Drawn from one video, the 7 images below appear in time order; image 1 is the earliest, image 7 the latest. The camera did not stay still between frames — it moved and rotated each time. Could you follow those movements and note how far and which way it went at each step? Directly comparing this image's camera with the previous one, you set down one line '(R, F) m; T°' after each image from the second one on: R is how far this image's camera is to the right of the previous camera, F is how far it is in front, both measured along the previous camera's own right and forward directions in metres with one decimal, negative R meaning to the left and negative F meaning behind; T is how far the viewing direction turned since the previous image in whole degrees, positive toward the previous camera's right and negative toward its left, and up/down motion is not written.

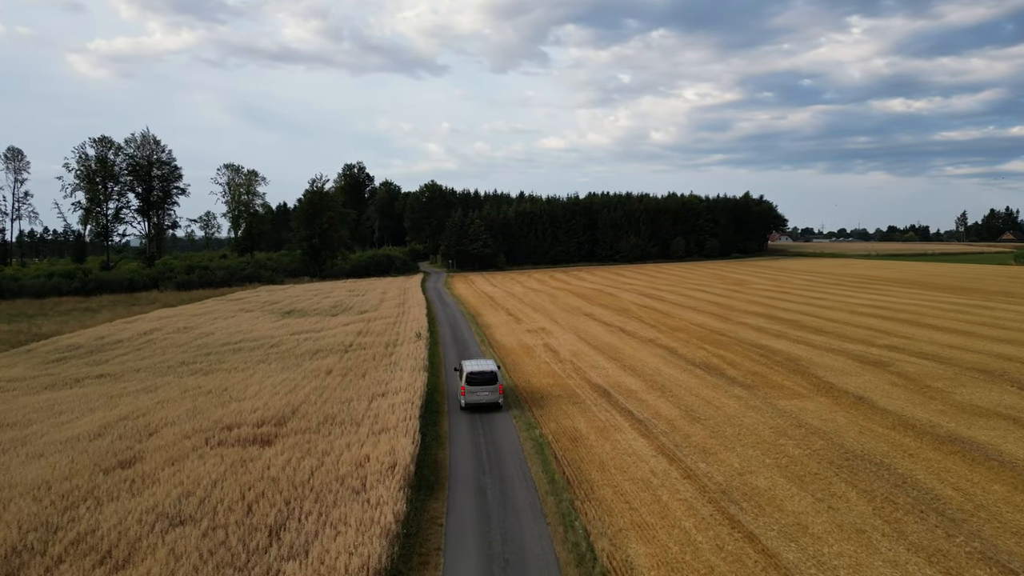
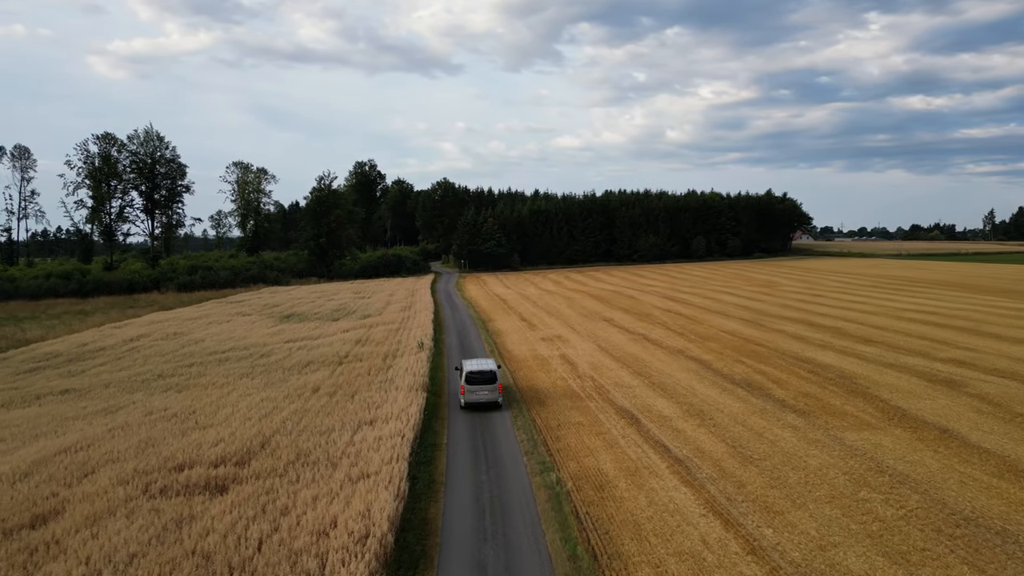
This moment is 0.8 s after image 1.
(+0.1, +3.3) m; -1°
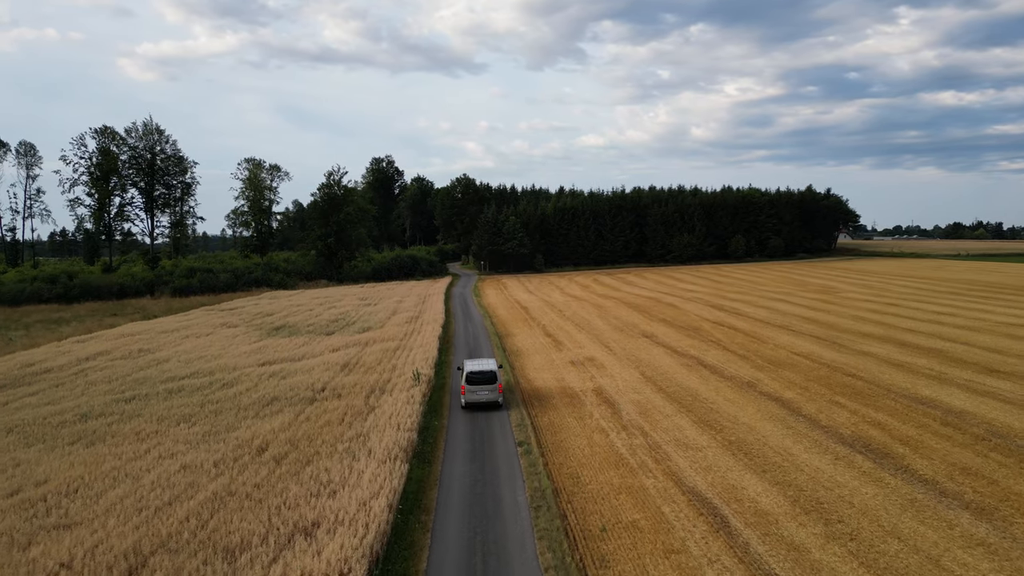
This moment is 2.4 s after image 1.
(+0.1, +6.4) m; -2°
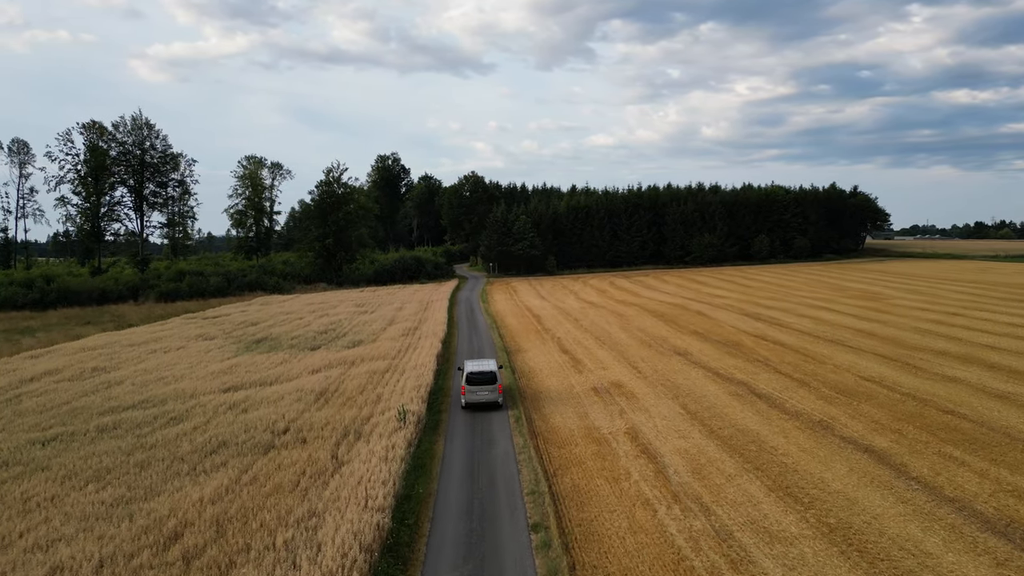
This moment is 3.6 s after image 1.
(0.0, +4.8) m; -1°
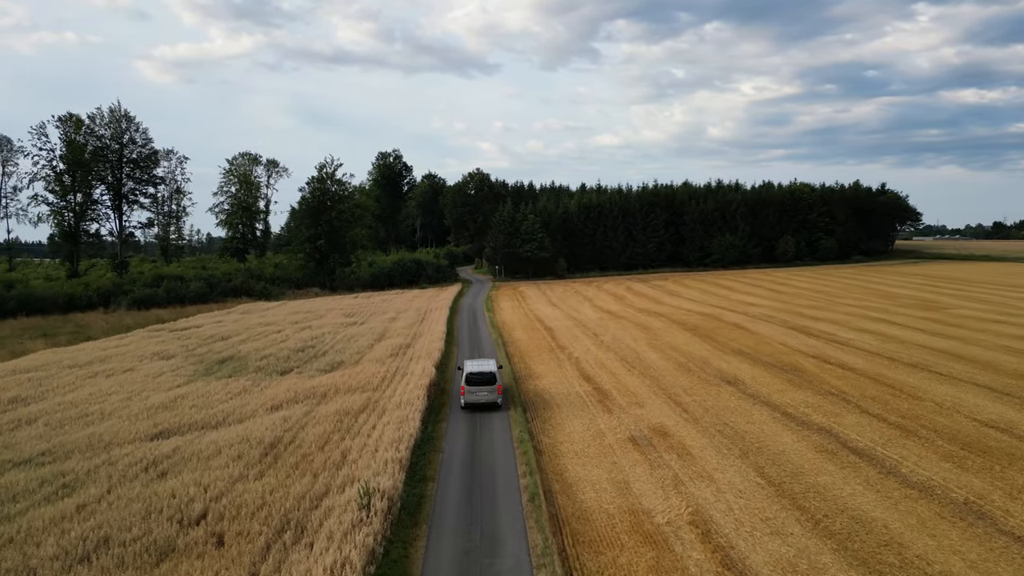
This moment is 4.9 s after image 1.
(-0.2, +5.6) m; 0°
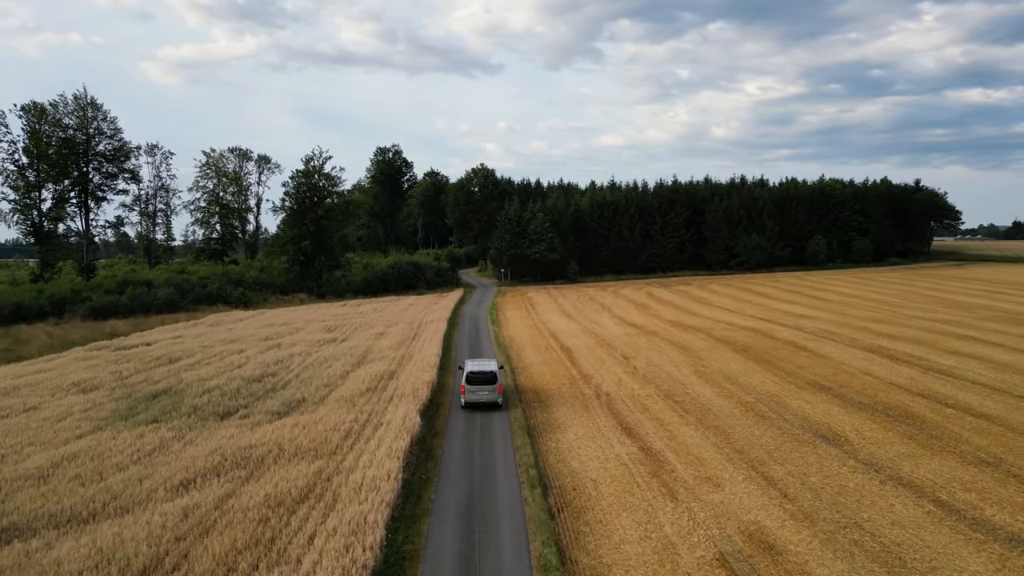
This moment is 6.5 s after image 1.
(-0.2, +6.6) m; 0°
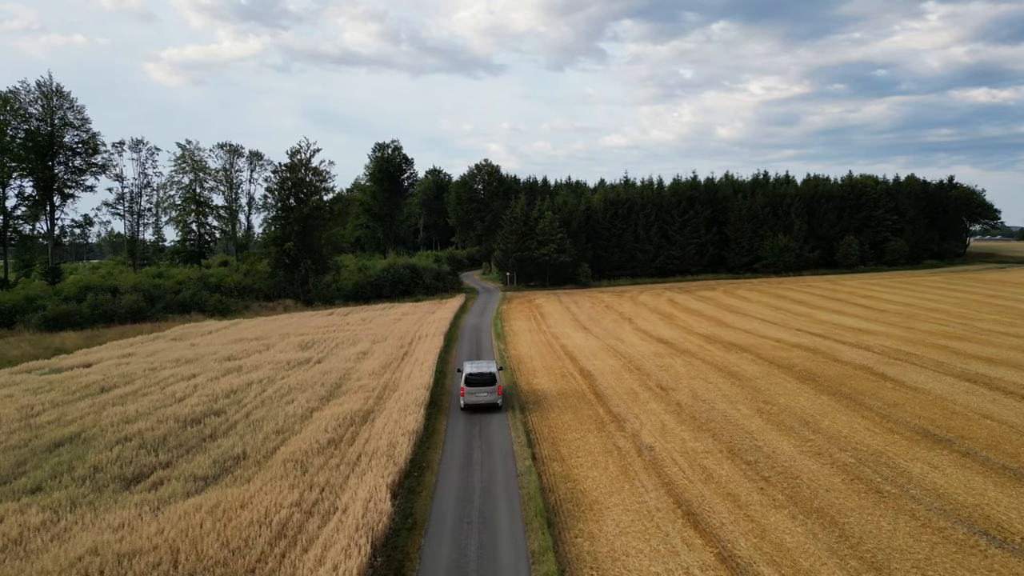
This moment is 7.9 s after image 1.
(-0.2, +5.6) m; 0°
